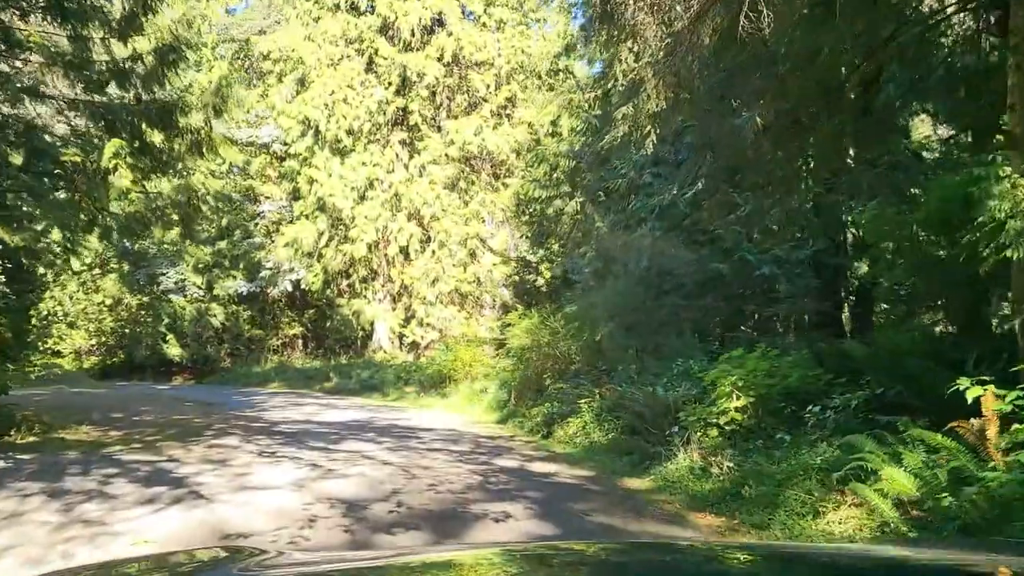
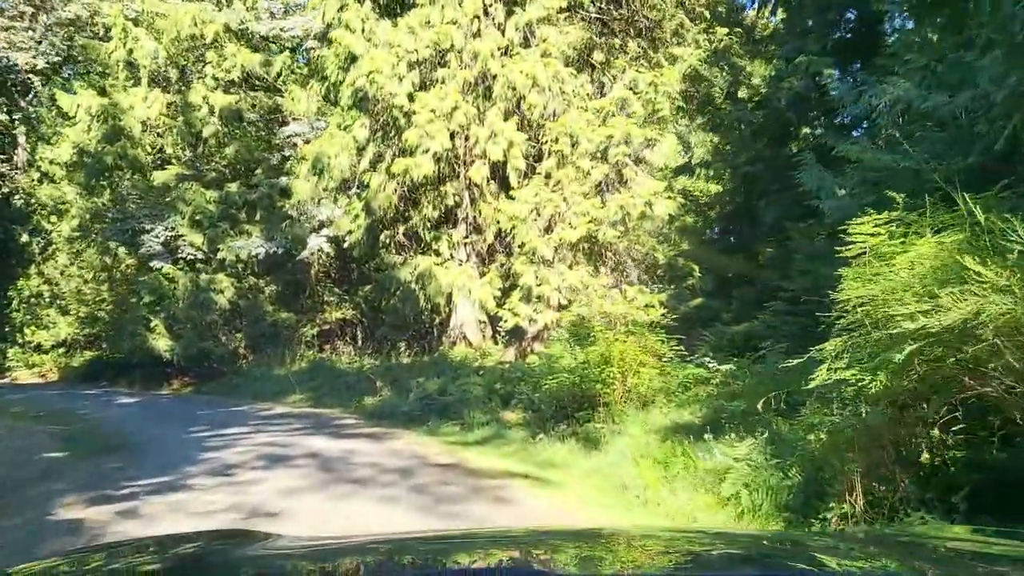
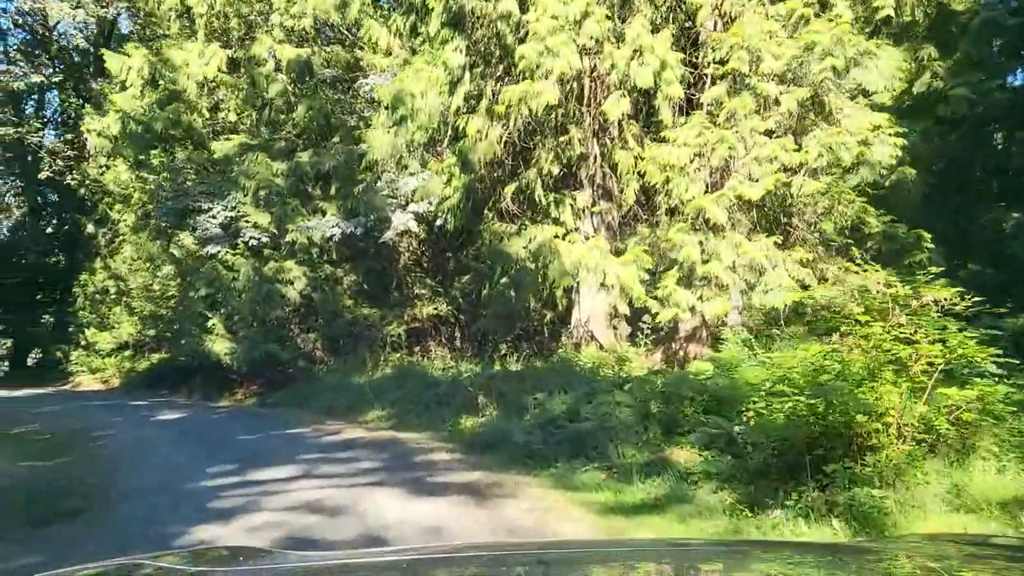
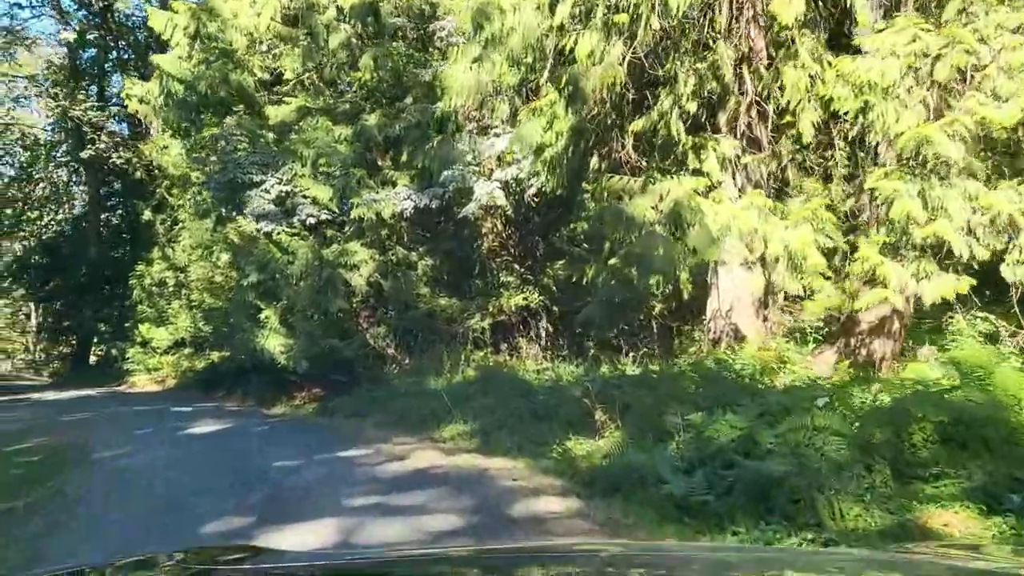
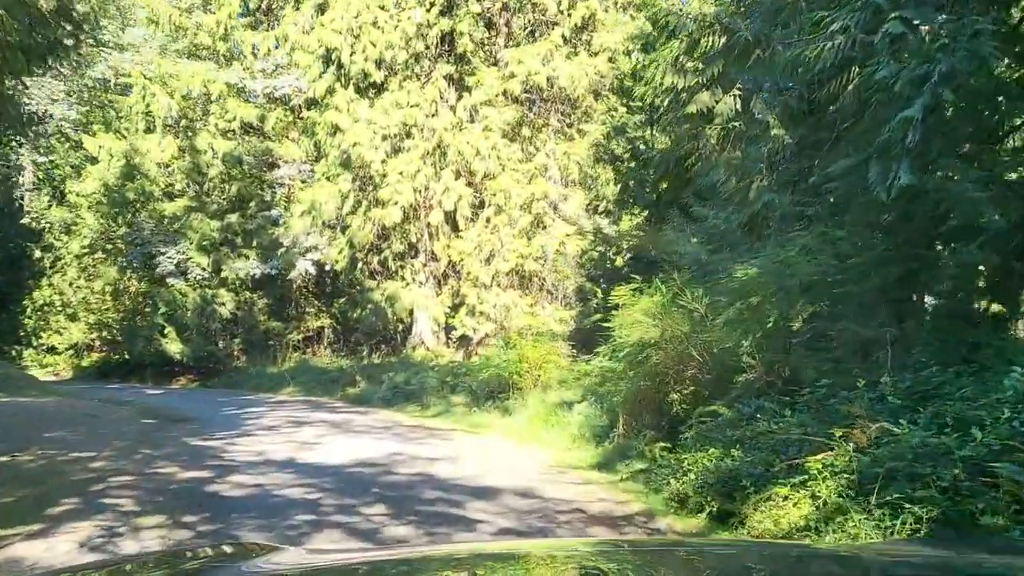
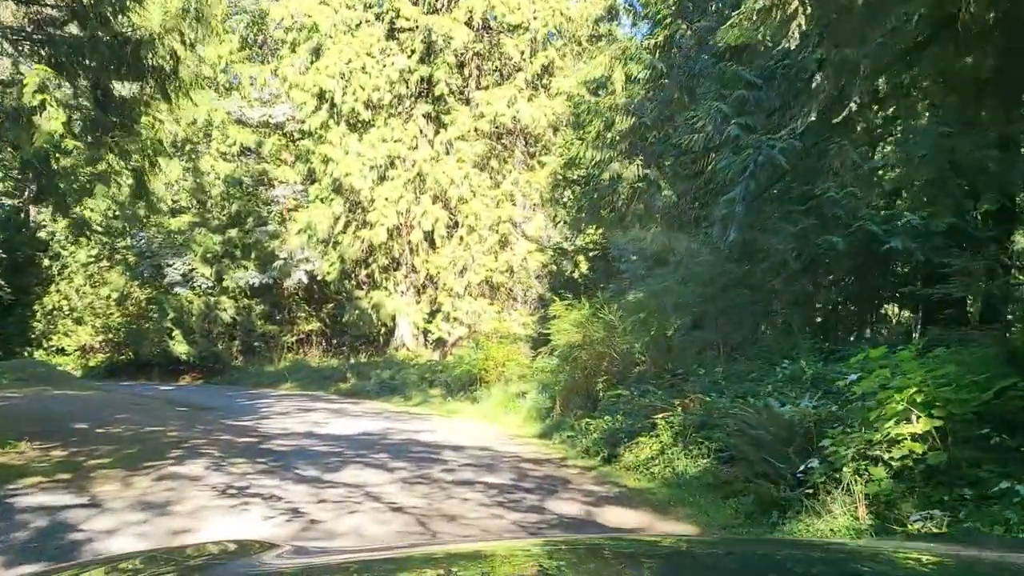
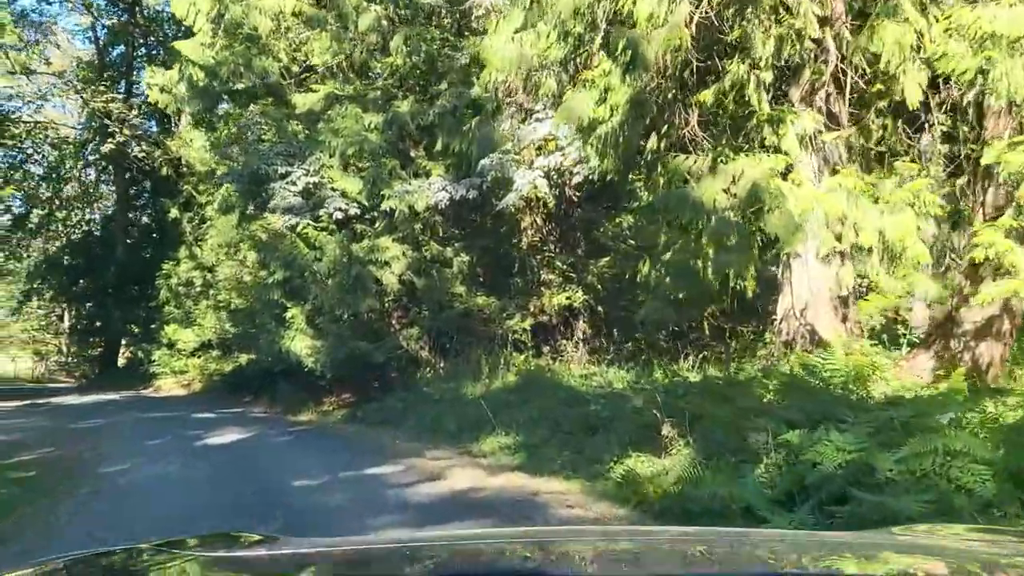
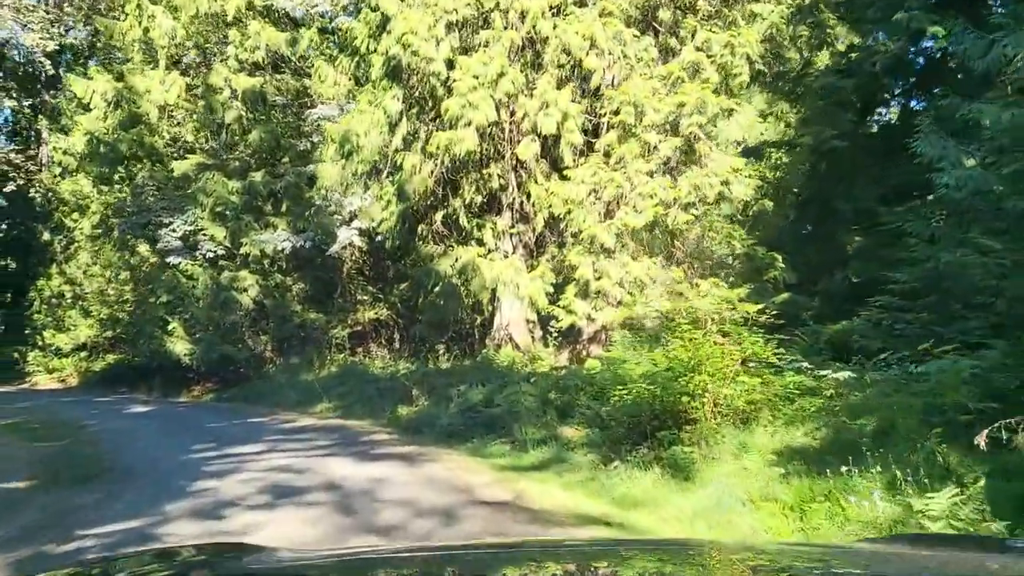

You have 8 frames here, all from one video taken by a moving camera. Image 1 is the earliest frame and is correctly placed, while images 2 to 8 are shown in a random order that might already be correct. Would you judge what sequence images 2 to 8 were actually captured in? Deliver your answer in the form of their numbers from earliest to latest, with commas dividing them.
6, 5, 2, 8, 3, 4, 7
